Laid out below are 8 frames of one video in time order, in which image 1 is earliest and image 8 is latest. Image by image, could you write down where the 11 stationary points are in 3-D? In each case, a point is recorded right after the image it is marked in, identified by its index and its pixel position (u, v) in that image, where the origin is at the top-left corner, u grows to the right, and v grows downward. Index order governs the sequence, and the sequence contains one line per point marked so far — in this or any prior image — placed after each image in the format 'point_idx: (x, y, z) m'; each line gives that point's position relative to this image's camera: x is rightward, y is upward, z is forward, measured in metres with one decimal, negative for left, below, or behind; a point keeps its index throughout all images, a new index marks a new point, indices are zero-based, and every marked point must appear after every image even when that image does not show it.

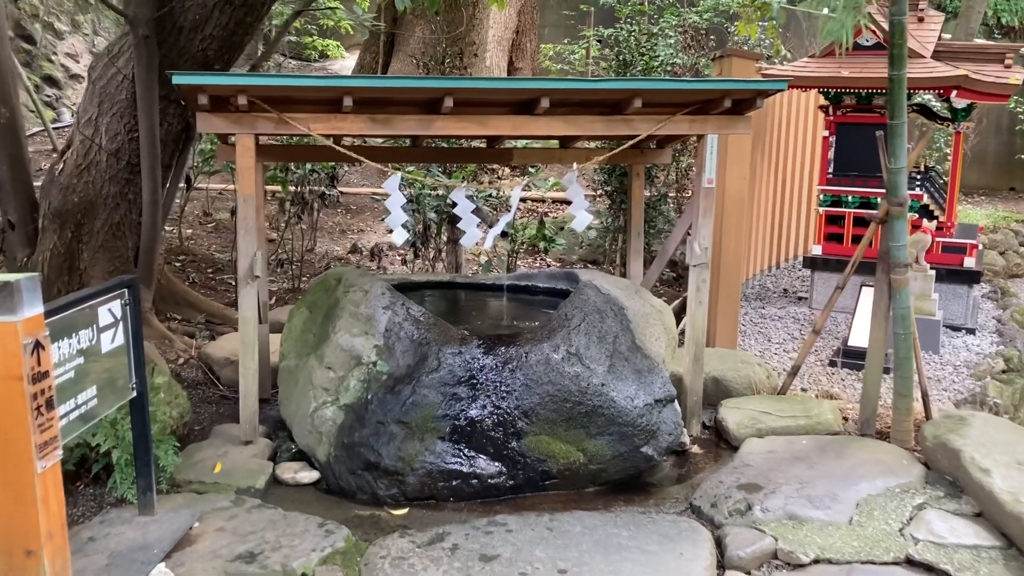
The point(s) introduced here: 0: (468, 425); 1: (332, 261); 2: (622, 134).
0: (-0.2, -0.6, +4.0) m
1: (-1.6, +0.2, +8.5) m
2: (+0.5, +0.7, +4.5) m
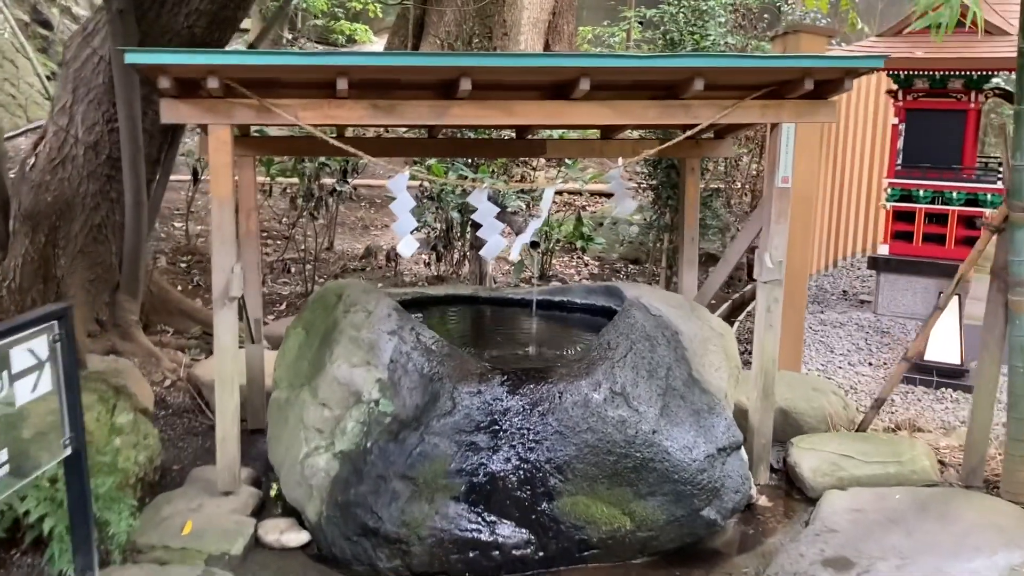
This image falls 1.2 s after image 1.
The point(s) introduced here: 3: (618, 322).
0: (-0.1, -0.7, +3.3) m
1: (-1.3, +0.2, +7.8) m
2: (+0.6, +0.6, +3.7) m
3: (+0.4, -0.1, +3.8) m
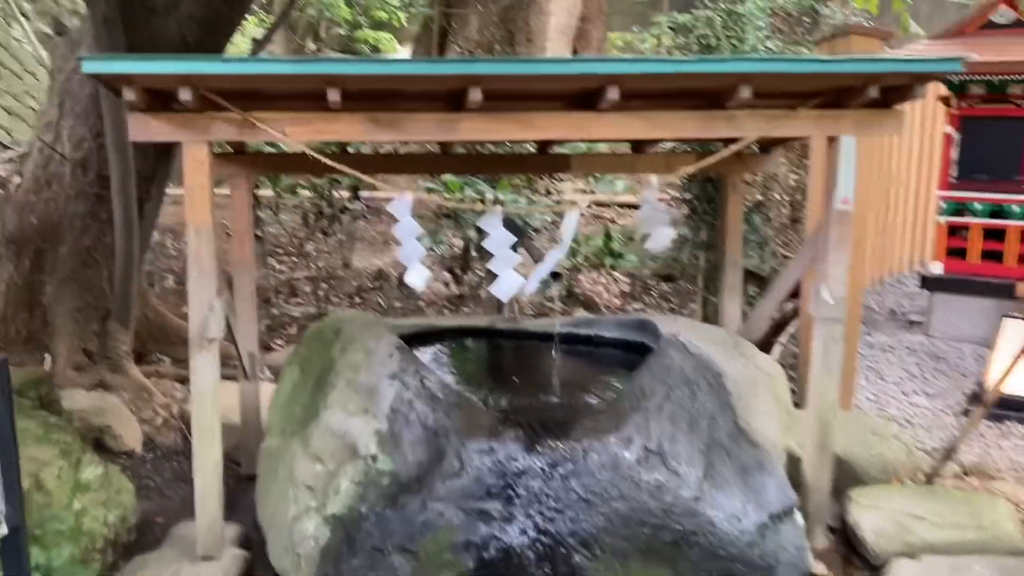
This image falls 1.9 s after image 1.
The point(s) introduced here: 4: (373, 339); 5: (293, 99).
0: (0.0, -0.8, +2.8) m
1: (-1.1, 0.0, +7.3) m
2: (+0.7, +0.5, +3.2) m
3: (+0.5, -0.3, +3.3) m
4: (-0.5, -0.2, +3.5) m
5: (-0.7, +0.6, +3.1) m
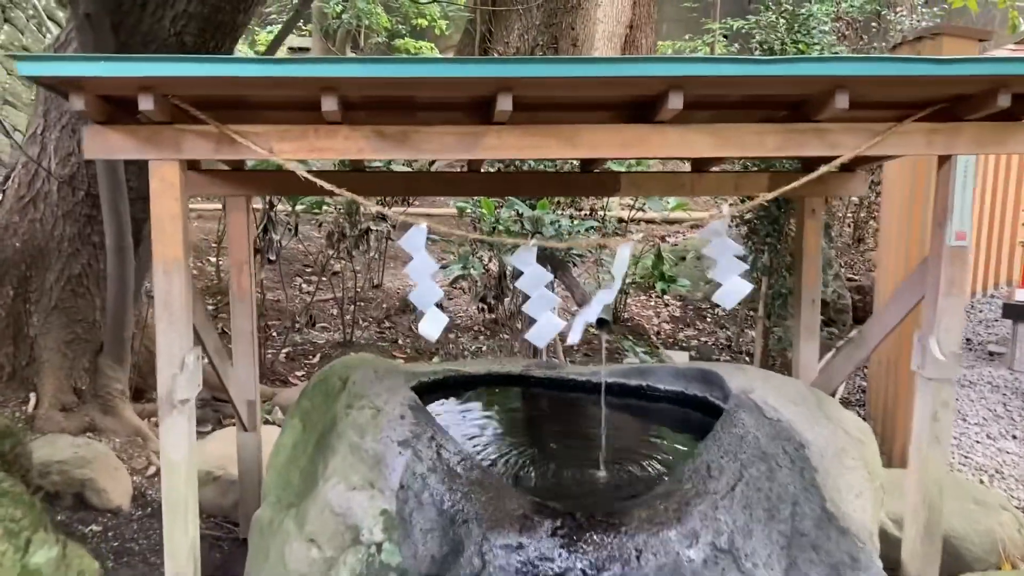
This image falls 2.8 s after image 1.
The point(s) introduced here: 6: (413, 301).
0: (0.0, -0.9, +2.2) m
1: (-0.8, -0.1, +6.8) m
2: (+0.8, +0.4, +2.6) m
3: (+0.6, -0.4, +2.7) m
4: (-0.4, -0.3, +2.9) m
5: (-0.6, +0.5, +2.5) m
6: (-0.3, 0.0, +2.7) m
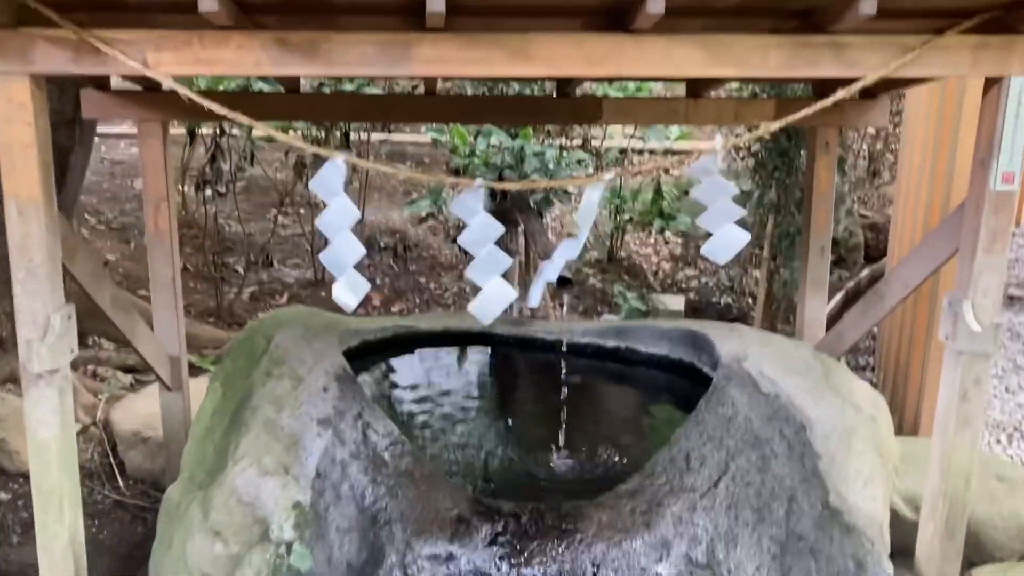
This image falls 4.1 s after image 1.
0: (-0.1, -0.8, +1.8) m
1: (-0.9, +0.3, +6.3) m
2: (+0.7, +0.5, +2.1) m
3: (+0.5, -0.3, +2.3) m
4: (-0.5, -0.2, +2.5) m
5: (-0.7, +0.6, +2.0) m
6: (-0.4, +0.1, +2.2) m
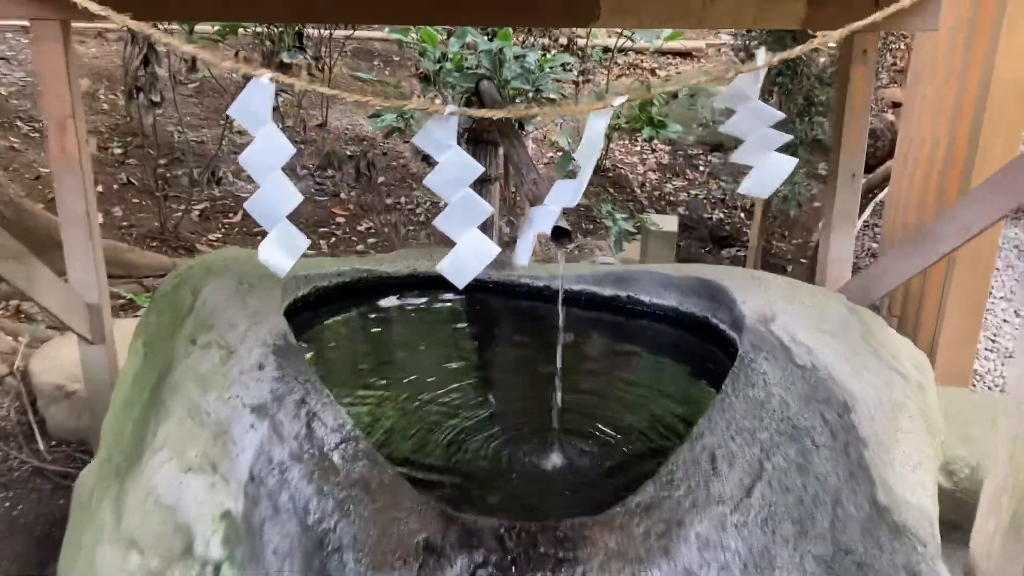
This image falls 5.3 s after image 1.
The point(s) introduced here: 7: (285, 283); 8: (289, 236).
0: (-0.1, -0.8, +1.4) m
1: (-1.1, +0.8, +5.8) m
2: (+0.6, +0.5, +1.6) m
3: (+0.4, -0.2, +1.9) m
4: (-0.6, -0.1, +2.0) m
5: (-0.8, +0.6, +1.5) m
6: (-0.4, +0.2, +1.7) m
7: (-0.5, 0.0, +2.3) m
8: (-0.4, +0.1, +1.8) m
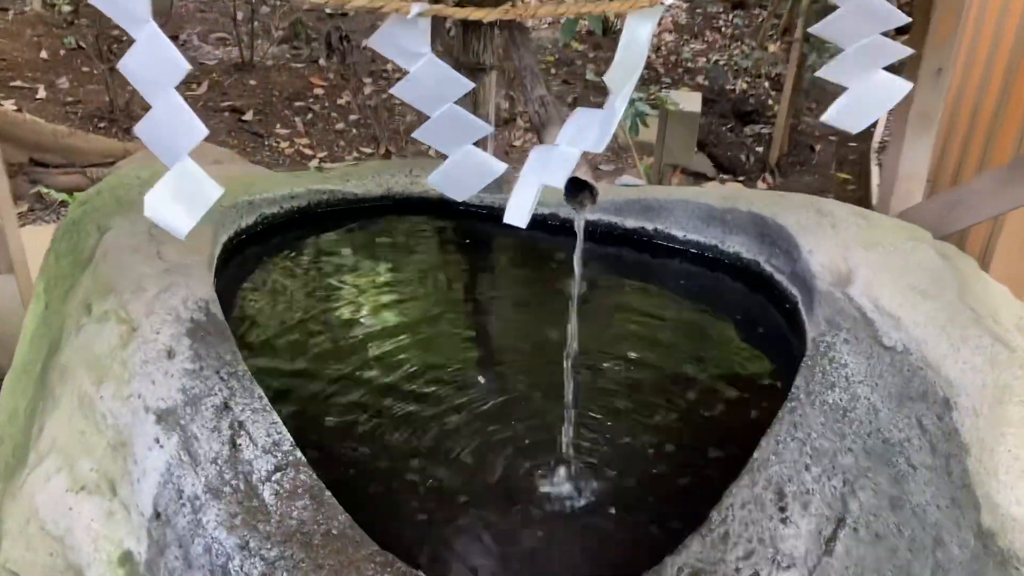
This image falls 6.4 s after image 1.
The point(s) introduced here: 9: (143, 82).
0: (-0.1, -0.8, +1.1) m
1: (-1.1, +1.5, +5.1) m
2: (+0.6, +0.5, +1.0) m
3: (+0.4, -0.2, +1.4) m
4: (-0.6, 0.0, +1.5) m
5: (-0.8, +0.6, +0.9) m
6: (-0.4, +0.2, +1.2) m
7: (-0.5, +0.1, +1.8) m
8: (-0.4, +0.1, +1.3) m
9: (-0.4, +0.3, +1.2) m
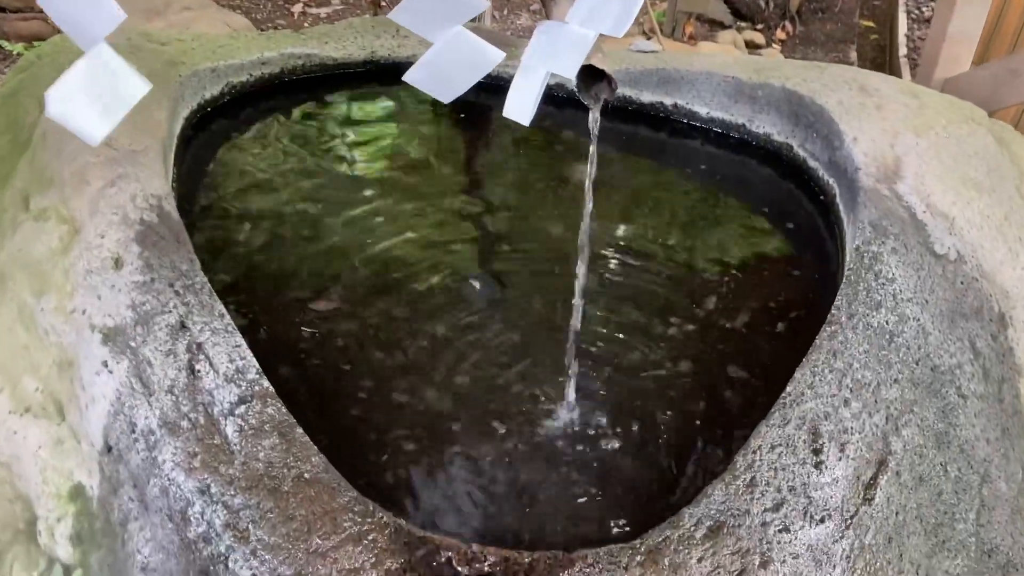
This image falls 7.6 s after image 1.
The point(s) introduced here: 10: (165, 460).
0: (-0.1, -0.7, +1.0) m
1: (-1.0, +2.2, +4.6) m
2: (+0.7, +0.6, +0.7) m
3: (+0.4, 0.0, +1.2) m
4: (-0.6, +0.2, +1.3) m
5: (-0.8, +0.7, +0.6) m
6: (-0.4, +0.3, +1.0) m
7: (-0.5, +0.3, +1.6) m
8: (-0.4, +0.2, +1.0) m
9: (-0.4, +0.3, +0.9) m
10: (-0.4, -0.2, +1.1) m
